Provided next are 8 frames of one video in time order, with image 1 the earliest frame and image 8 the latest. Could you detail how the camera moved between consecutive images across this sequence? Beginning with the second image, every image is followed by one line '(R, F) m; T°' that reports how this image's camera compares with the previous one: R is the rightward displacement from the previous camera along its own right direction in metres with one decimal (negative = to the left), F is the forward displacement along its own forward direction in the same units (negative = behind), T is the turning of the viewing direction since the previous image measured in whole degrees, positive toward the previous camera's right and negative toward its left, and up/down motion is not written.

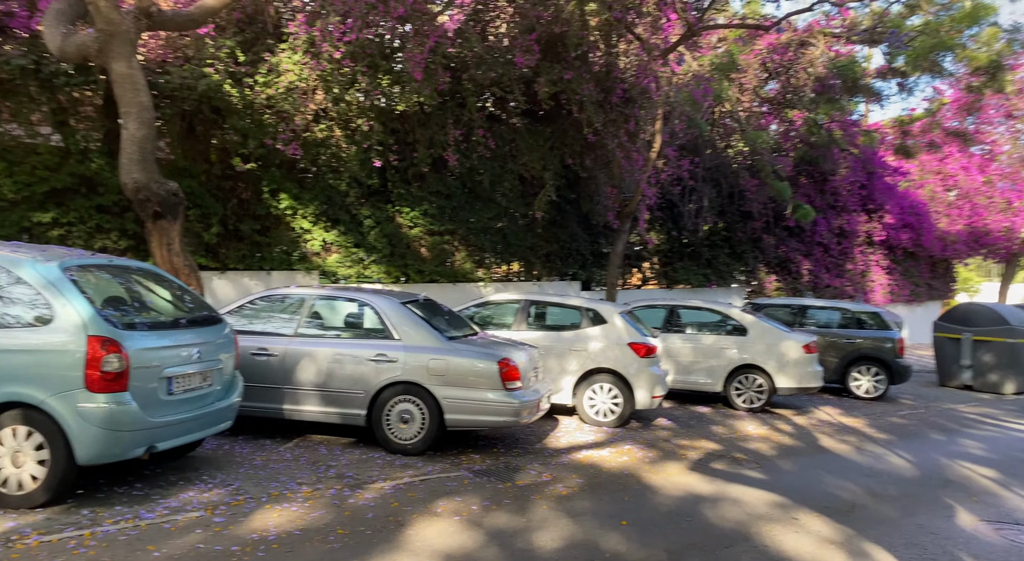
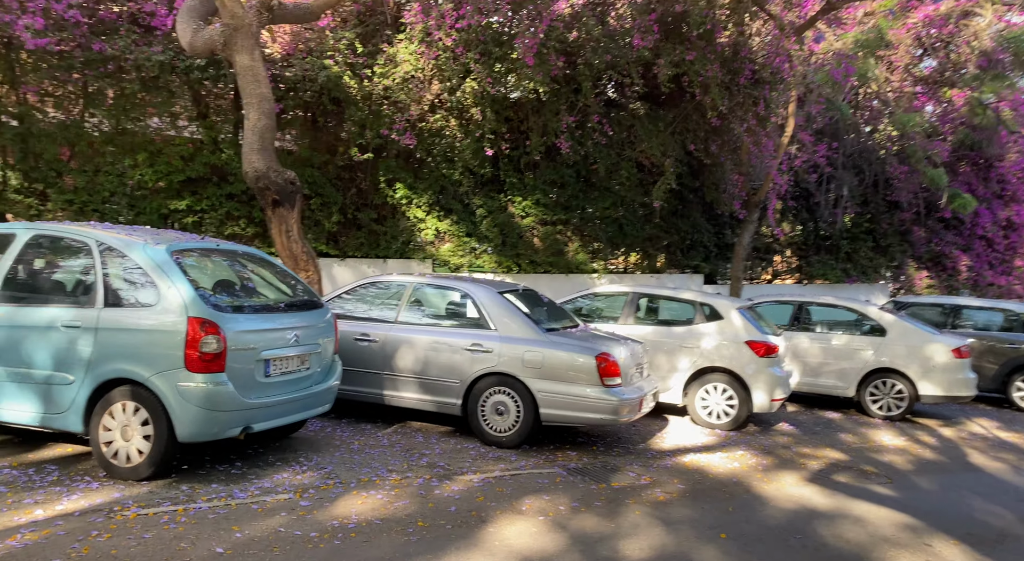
(+0.2, +0.3) m; -10°
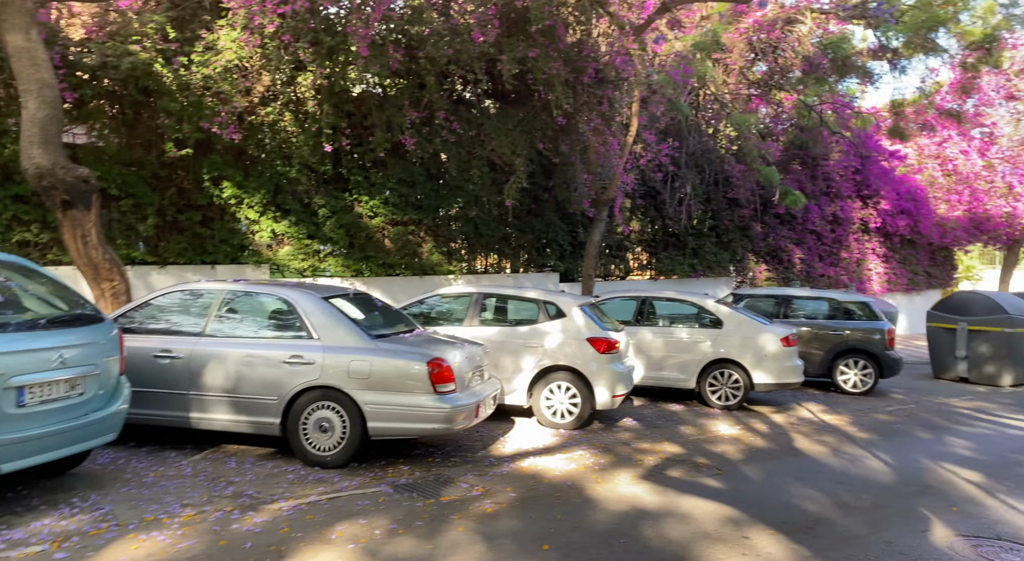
(+0.6, +0.3) m; +10°
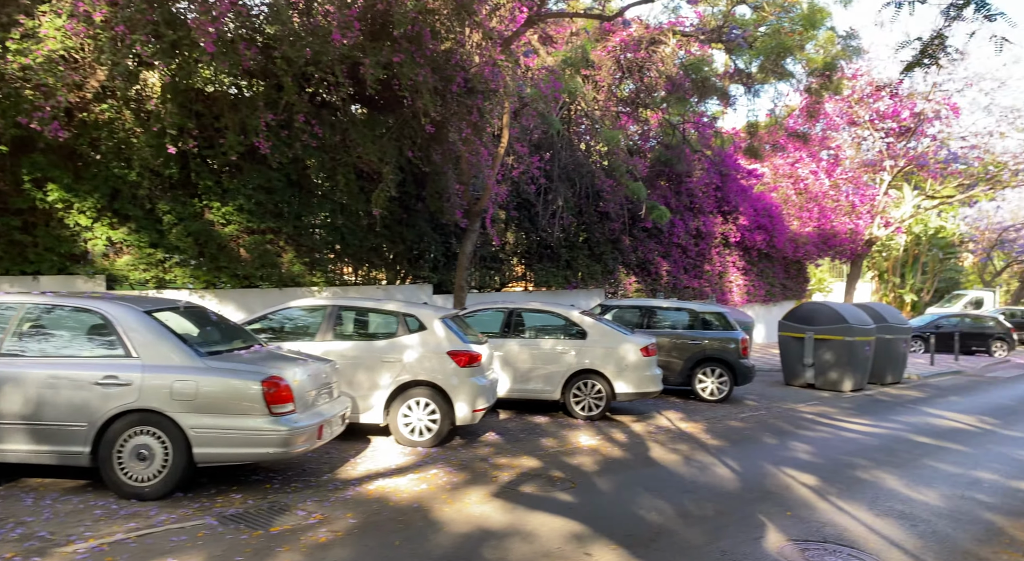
(+0.4, +0.2) m; +9°
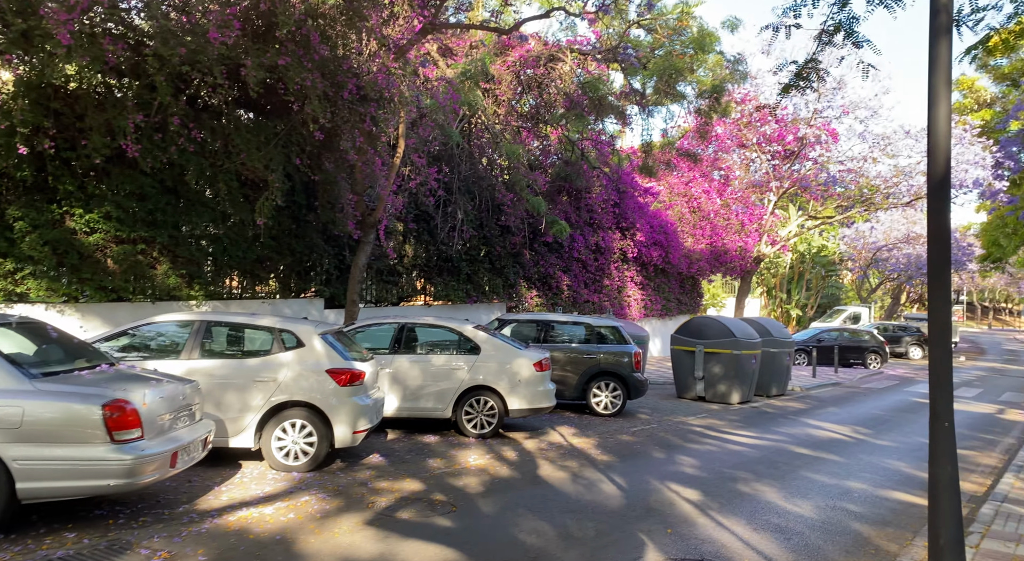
(+0.3, +0.2) m; +7°
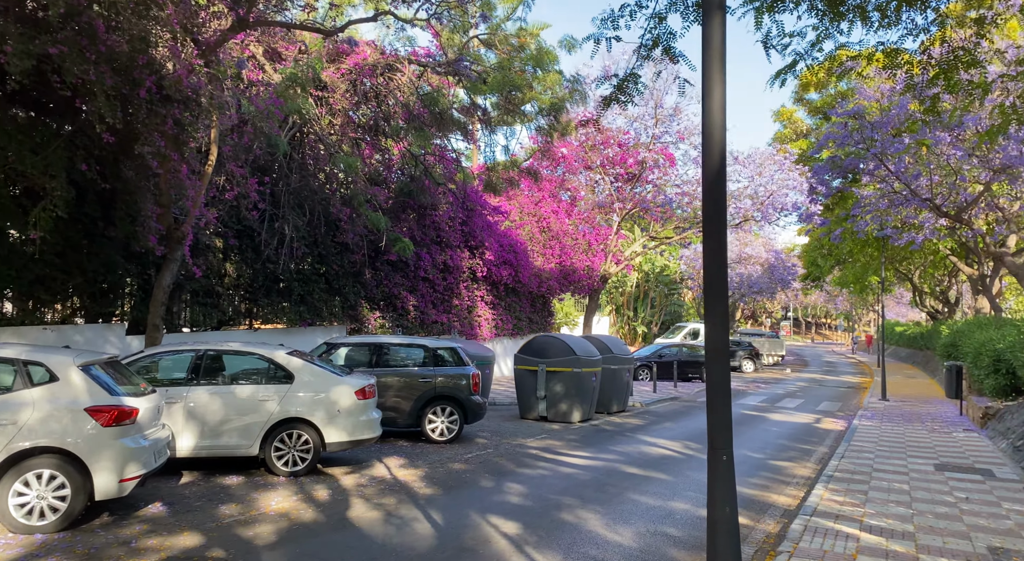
(+0.6, +0.5) m; +11°
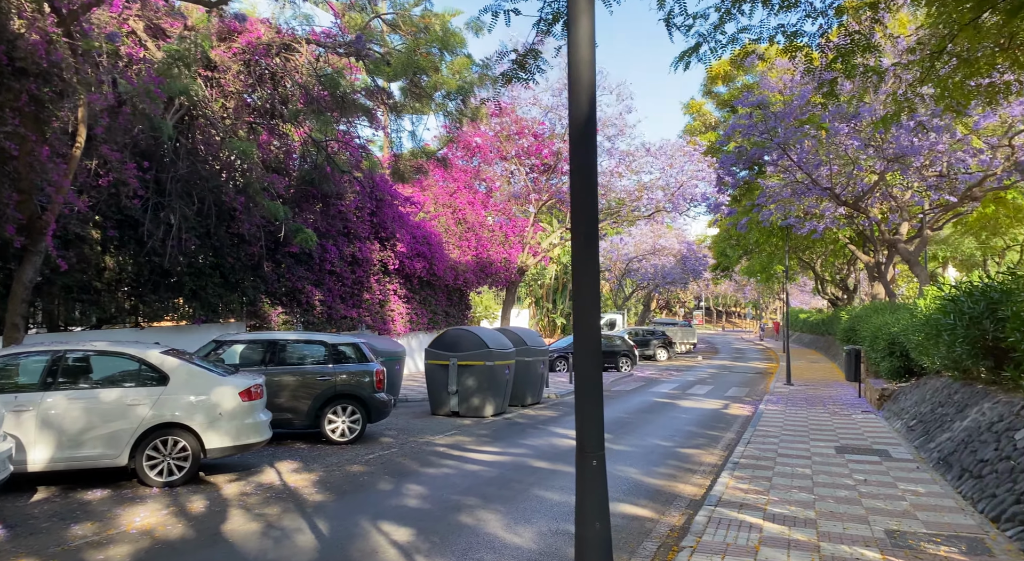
(+0.3, +0.4) m; +7°
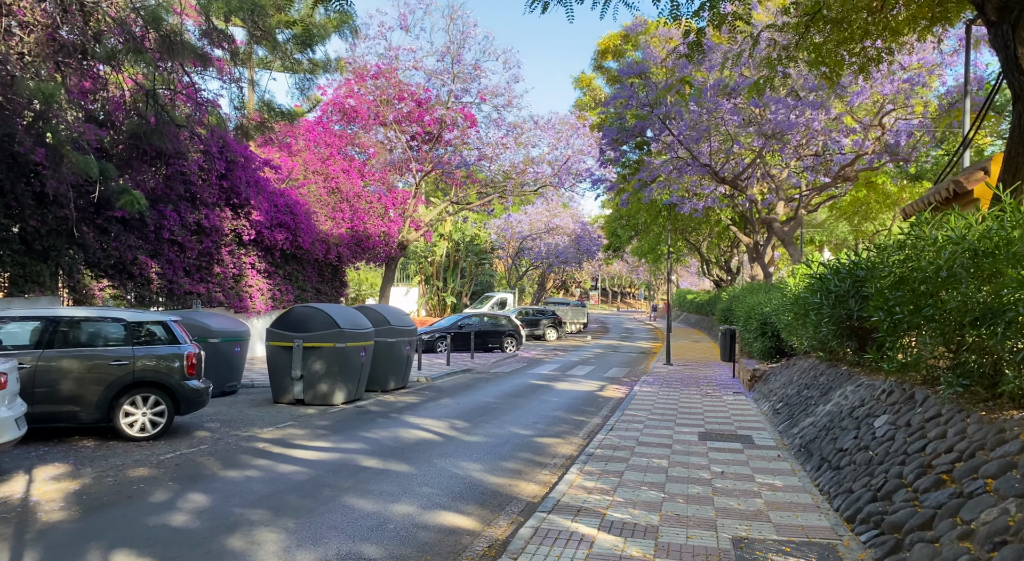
(+0.7, +1.0) m; +8°
